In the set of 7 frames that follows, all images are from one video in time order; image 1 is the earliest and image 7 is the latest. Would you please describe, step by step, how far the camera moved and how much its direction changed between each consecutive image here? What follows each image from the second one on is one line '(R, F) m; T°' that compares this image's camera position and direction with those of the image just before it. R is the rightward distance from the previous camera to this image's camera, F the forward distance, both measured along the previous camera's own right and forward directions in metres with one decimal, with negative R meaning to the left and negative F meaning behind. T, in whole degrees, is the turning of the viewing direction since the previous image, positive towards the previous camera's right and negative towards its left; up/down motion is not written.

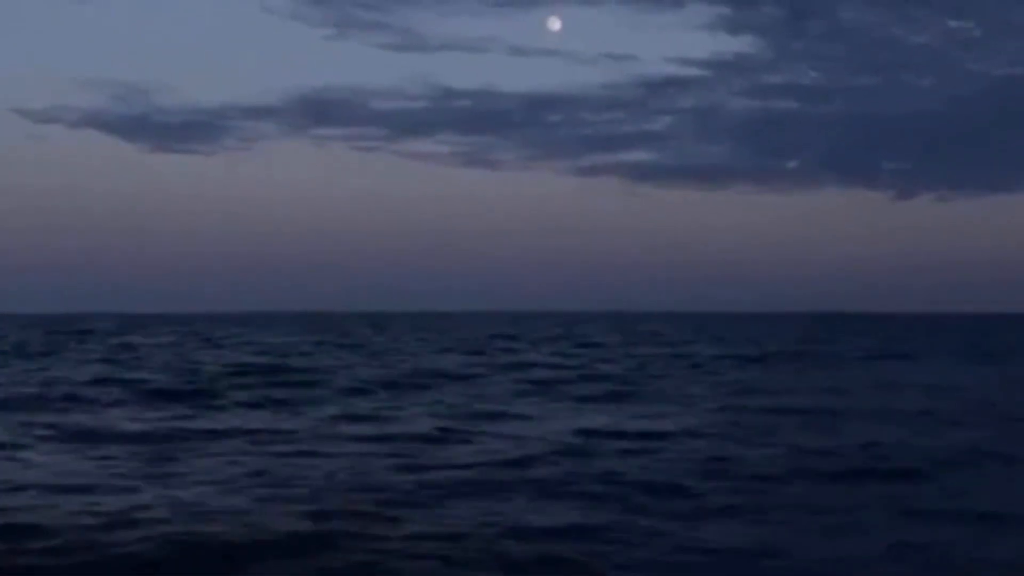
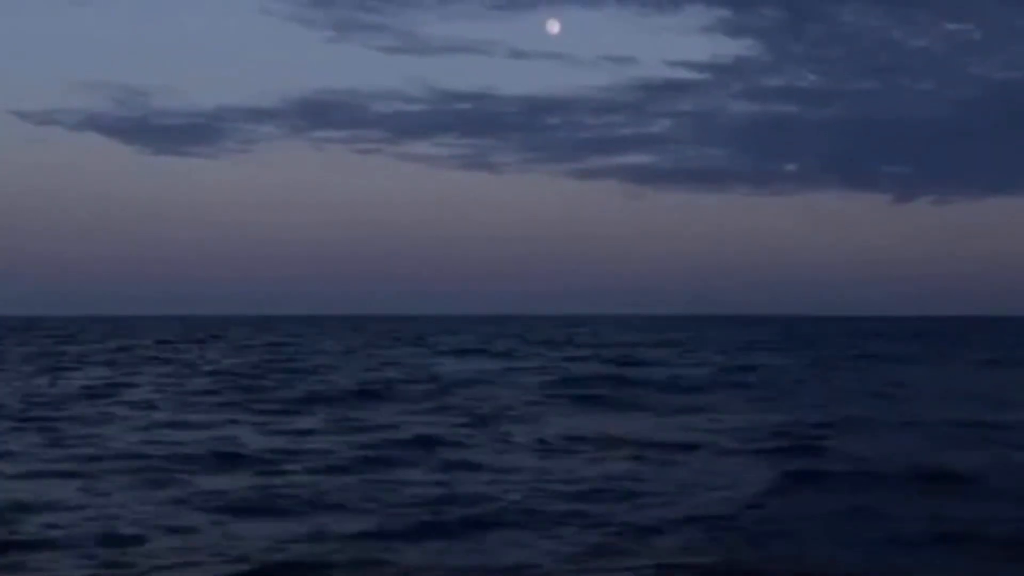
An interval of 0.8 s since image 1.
(-1.7, -4.4) m; 0°
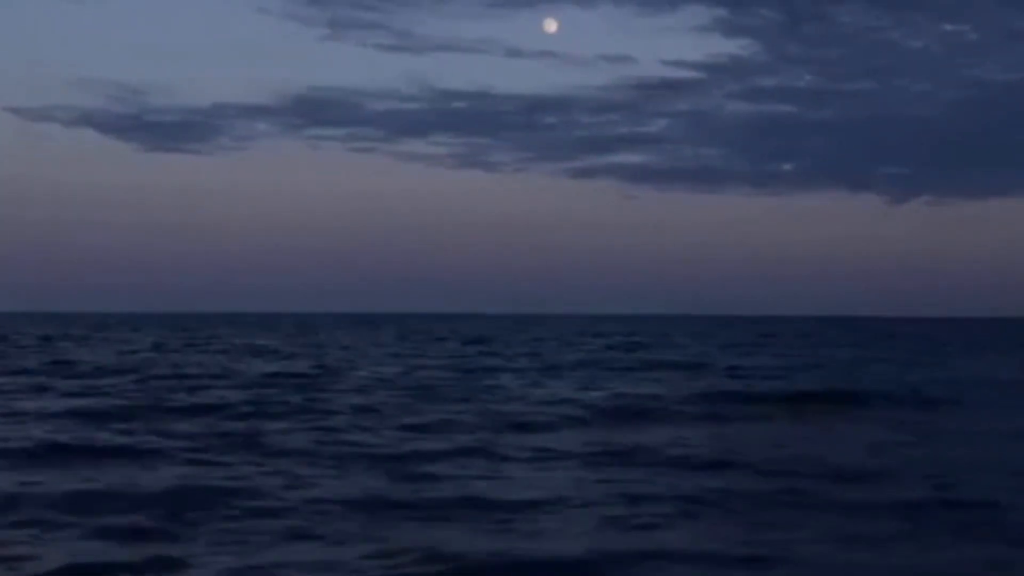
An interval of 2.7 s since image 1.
(+1.2, +3.9) m; 0°
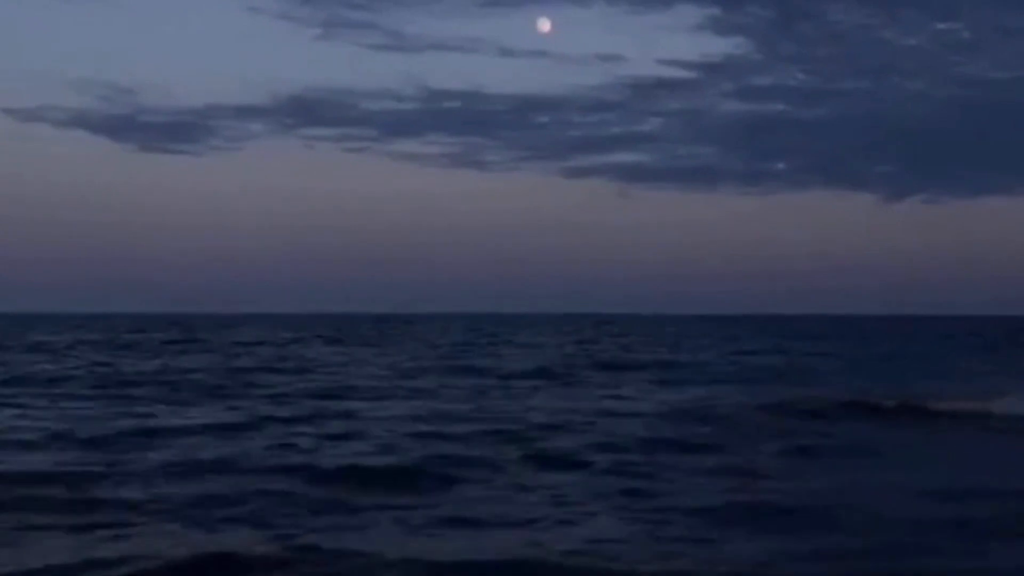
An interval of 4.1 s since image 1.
(+0.5, +6.4) m; 0°
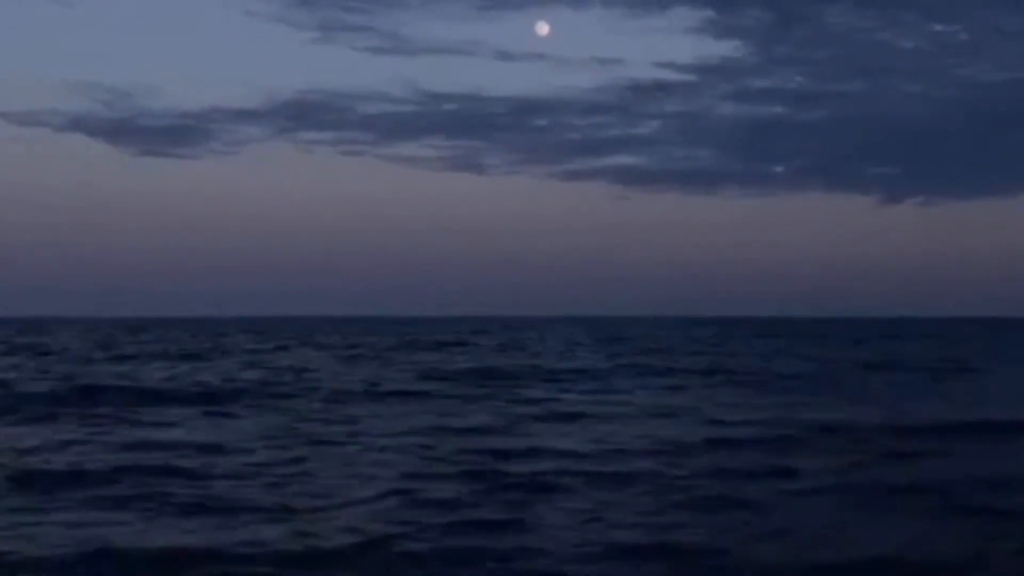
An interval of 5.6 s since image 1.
(+0.1, -1.3) m; 0°
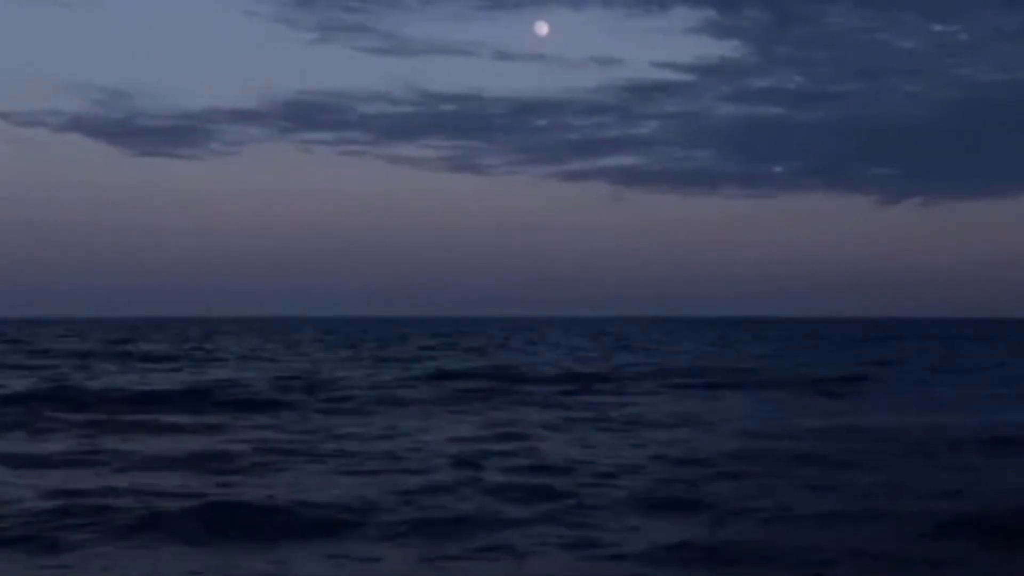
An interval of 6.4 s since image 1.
(-1.8, +0.8) m; 0°
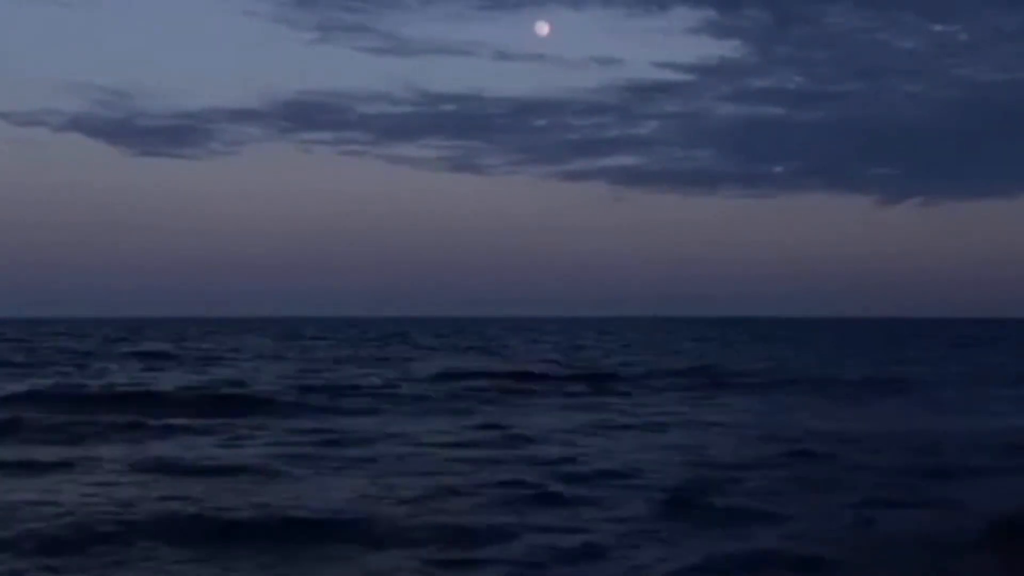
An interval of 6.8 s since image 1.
(-1.9, +2.1) m; 0°
